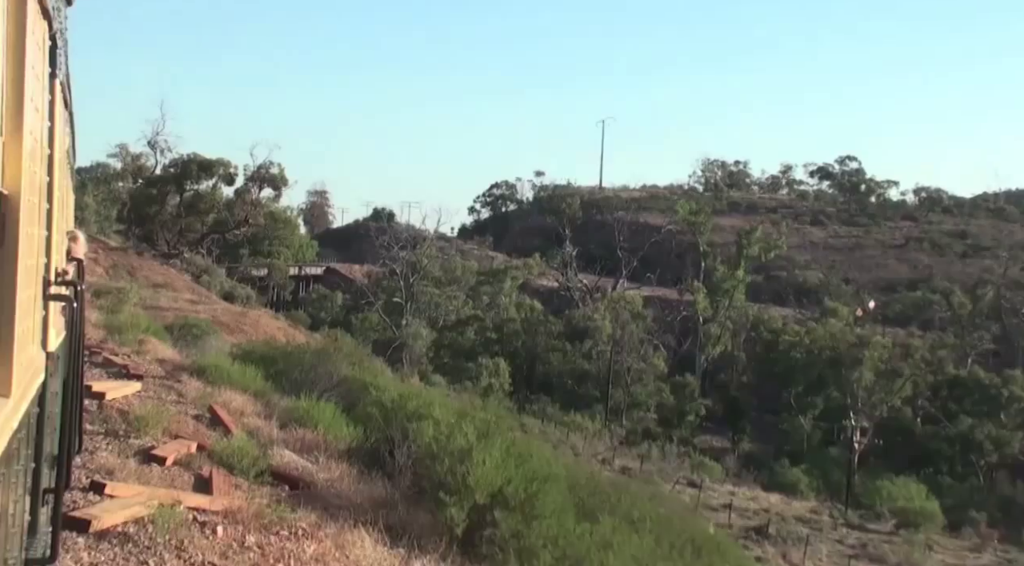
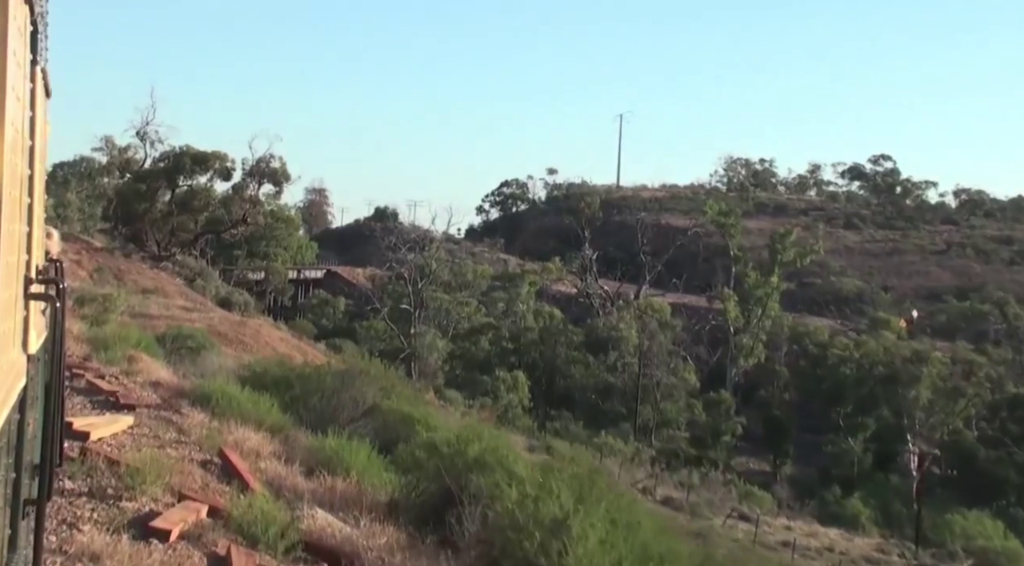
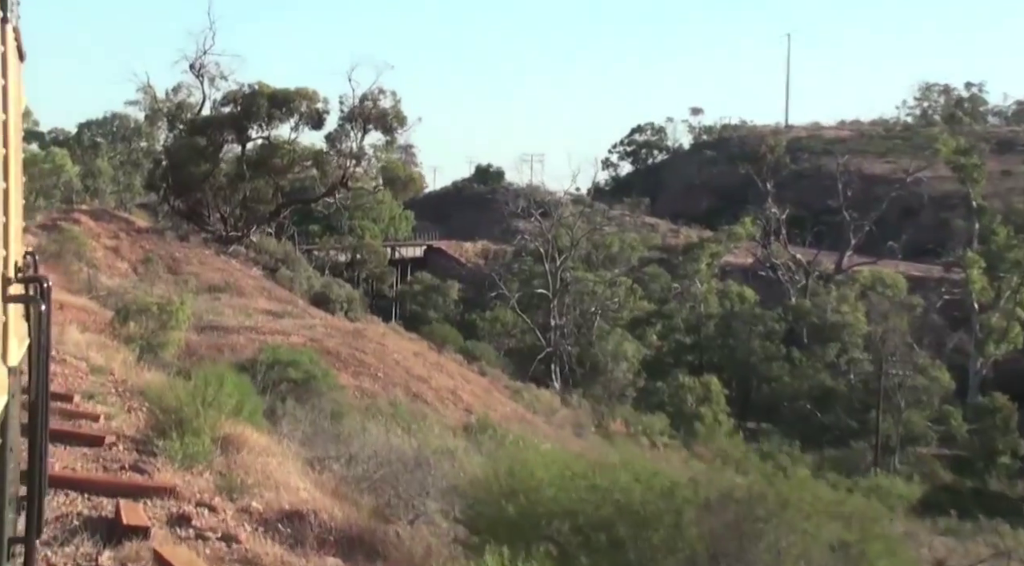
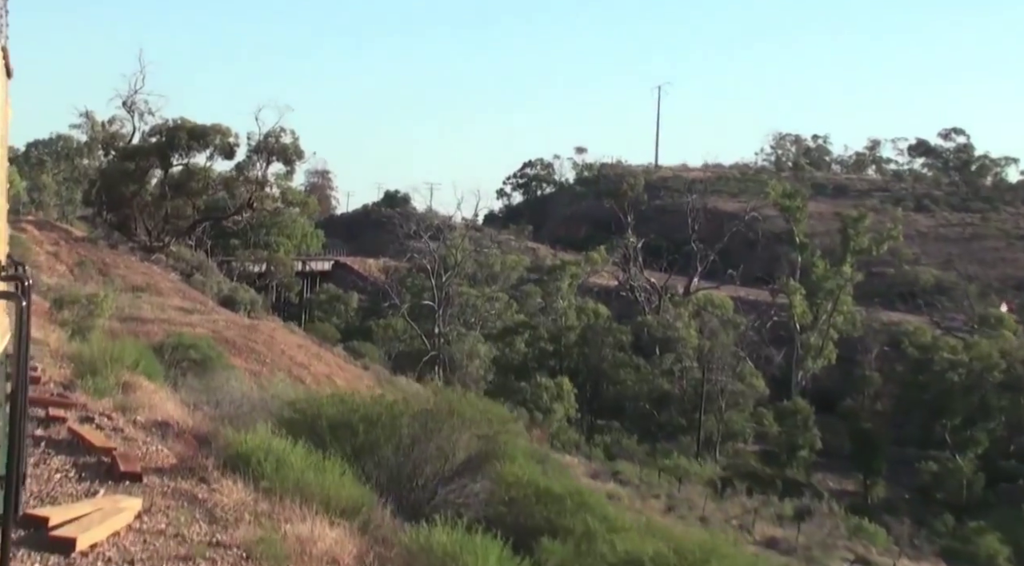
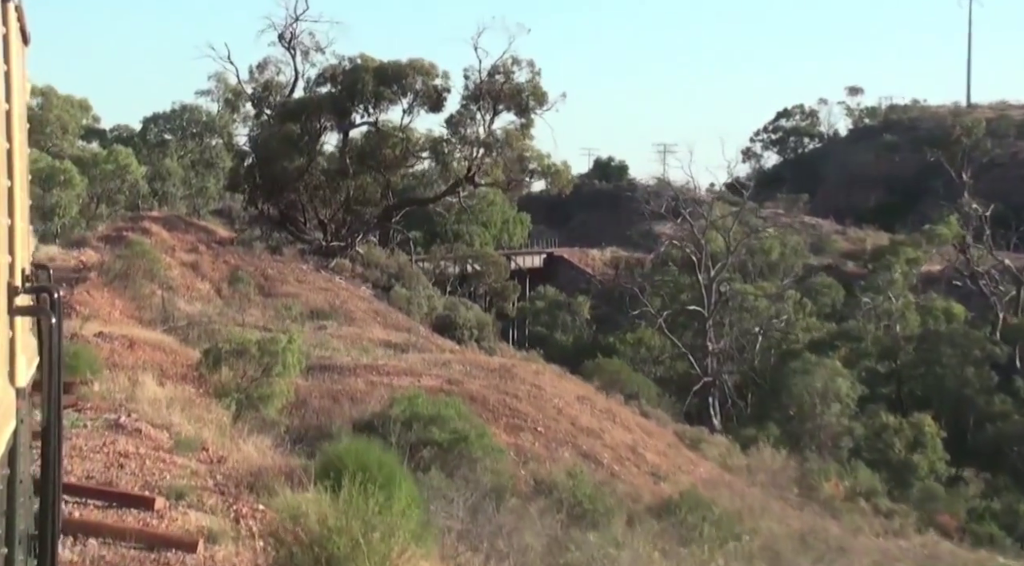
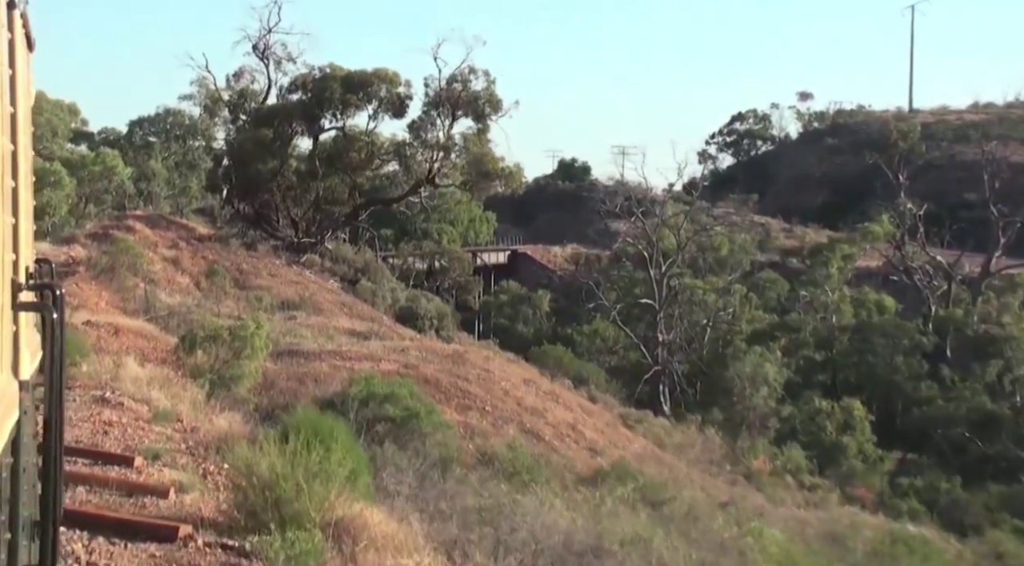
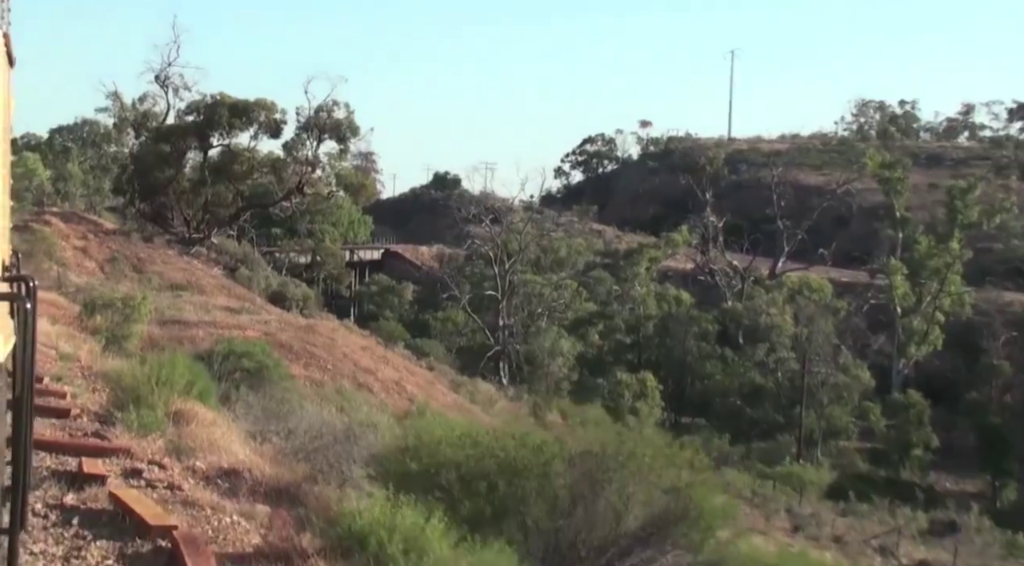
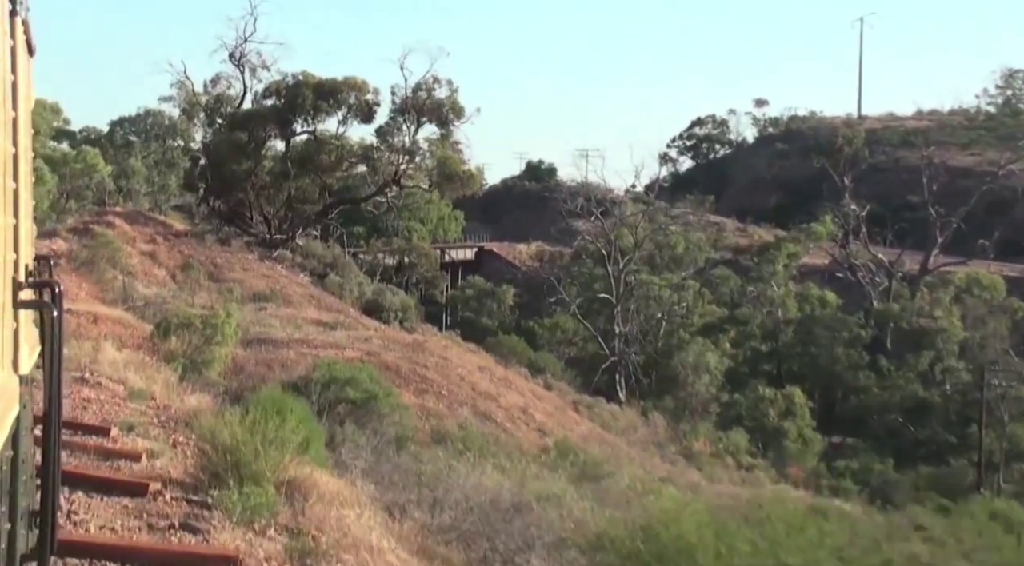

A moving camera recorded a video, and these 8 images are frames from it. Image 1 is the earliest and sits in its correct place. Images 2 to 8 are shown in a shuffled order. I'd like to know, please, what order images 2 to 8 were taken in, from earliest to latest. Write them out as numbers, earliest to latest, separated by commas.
2, 4, 7, 3, 8, 6, 5
